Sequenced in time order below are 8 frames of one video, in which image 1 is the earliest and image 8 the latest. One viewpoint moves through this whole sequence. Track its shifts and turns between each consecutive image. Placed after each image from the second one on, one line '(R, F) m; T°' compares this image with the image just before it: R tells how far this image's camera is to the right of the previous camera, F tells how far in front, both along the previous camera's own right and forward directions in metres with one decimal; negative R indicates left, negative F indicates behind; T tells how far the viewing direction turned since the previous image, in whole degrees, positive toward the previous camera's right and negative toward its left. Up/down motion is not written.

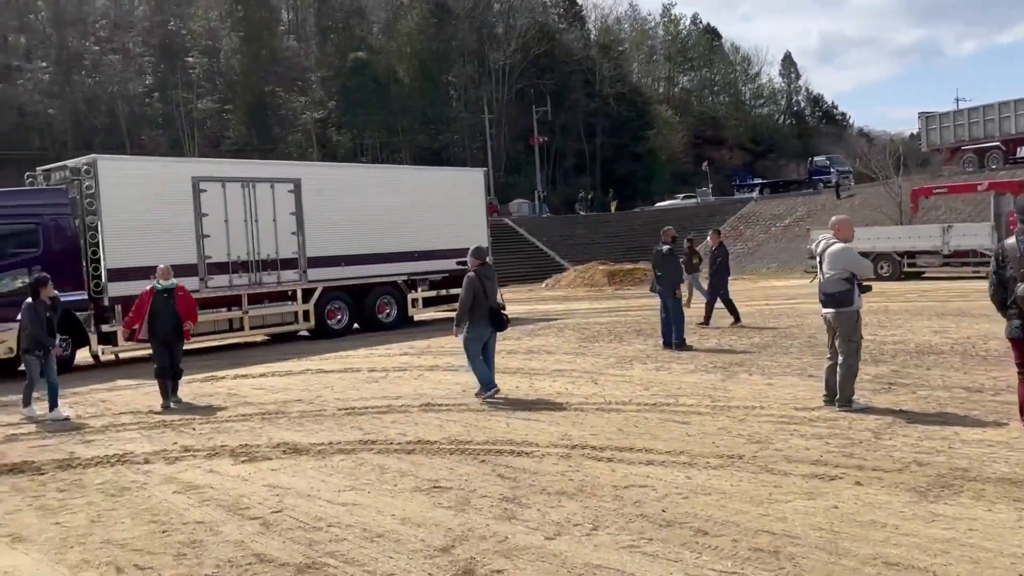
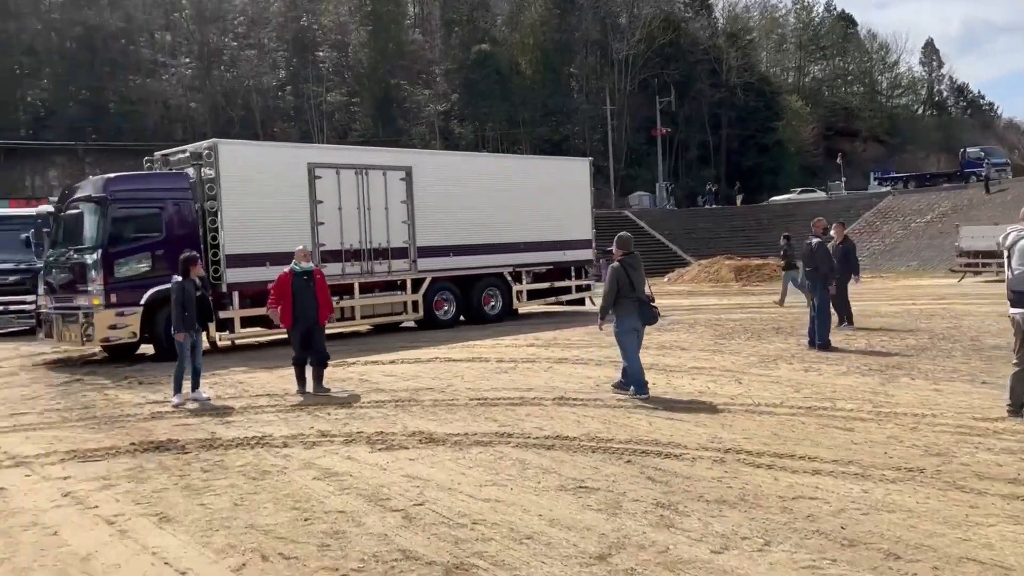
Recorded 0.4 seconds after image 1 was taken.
(-0.3, +0.4) m; -7°
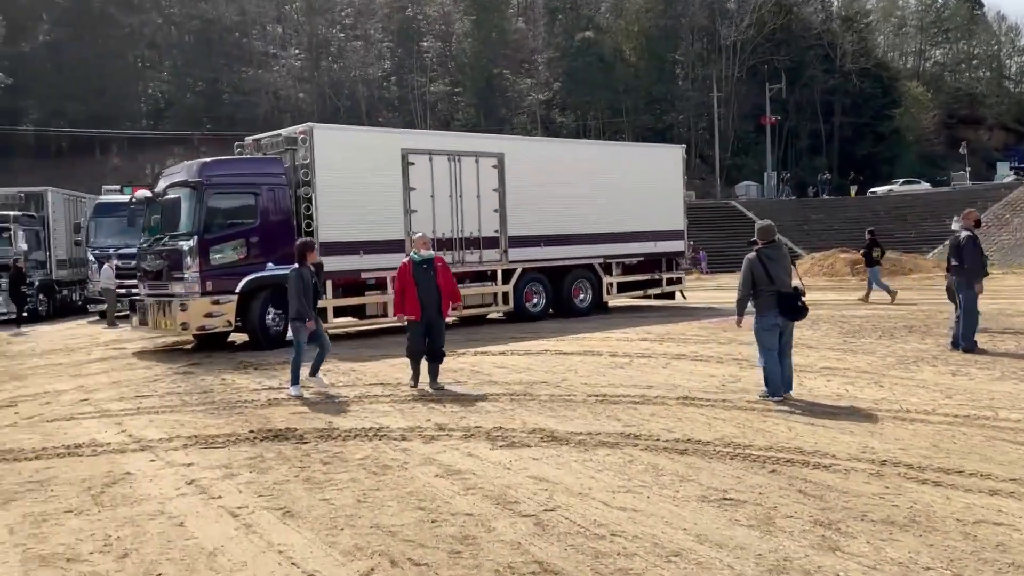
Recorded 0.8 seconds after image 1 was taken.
(-0.3, +0.4) m; -6°
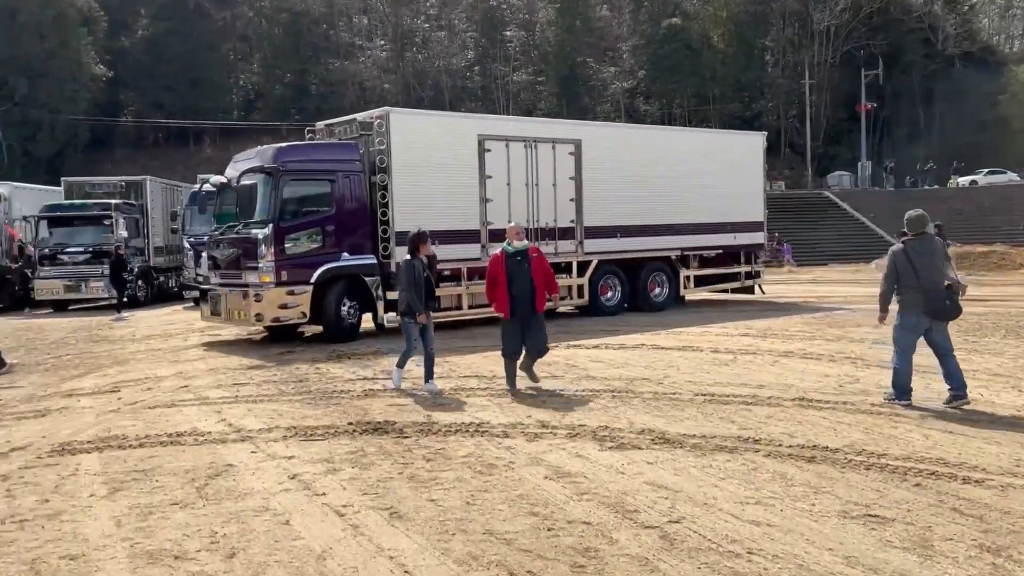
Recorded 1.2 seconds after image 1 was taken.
(-0.3, +0.4) m; -5°
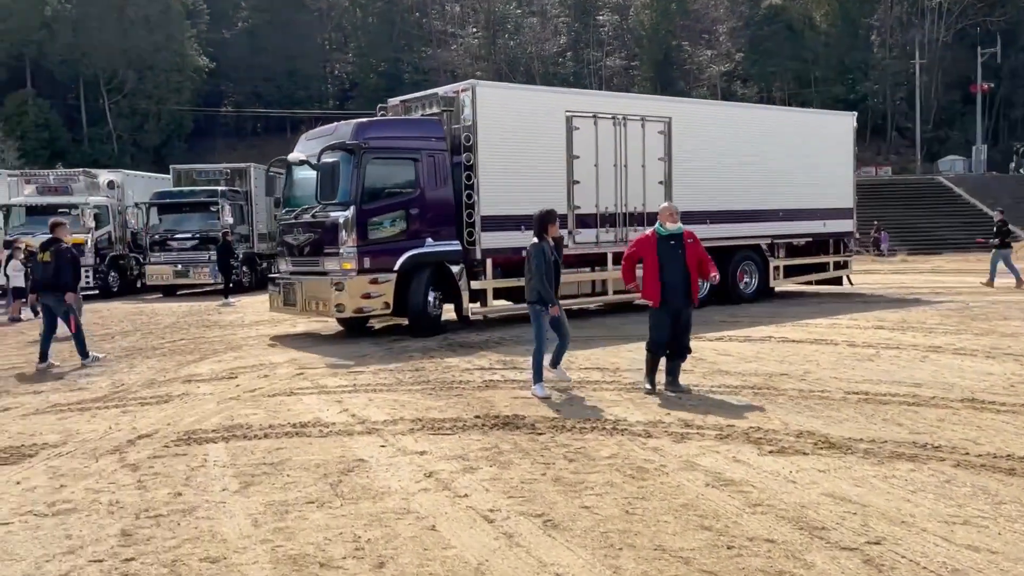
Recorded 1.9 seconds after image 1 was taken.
(-0.5, +0.5) m; -6°
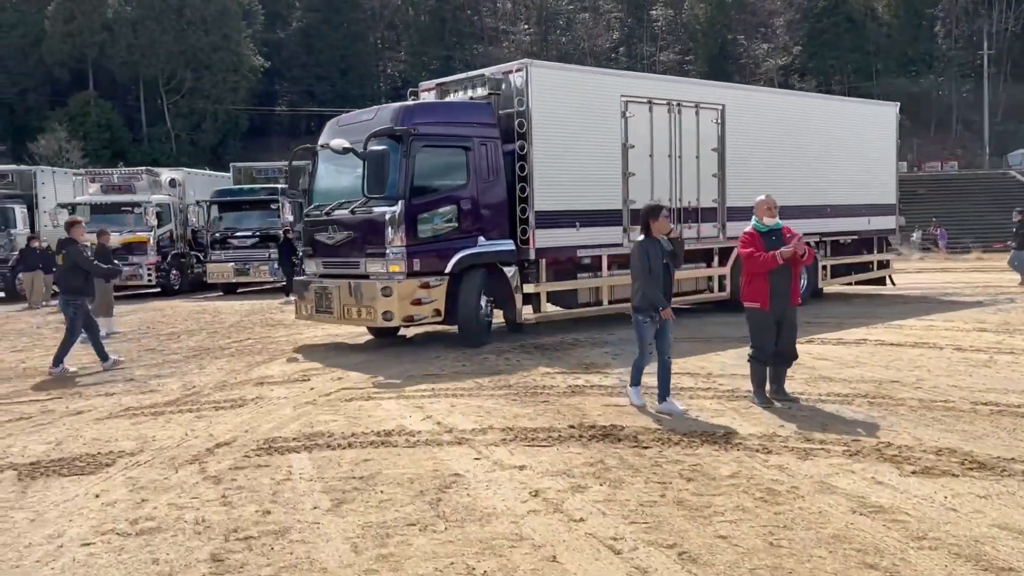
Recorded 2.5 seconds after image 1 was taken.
(-0.4, +0.5) m; -3°
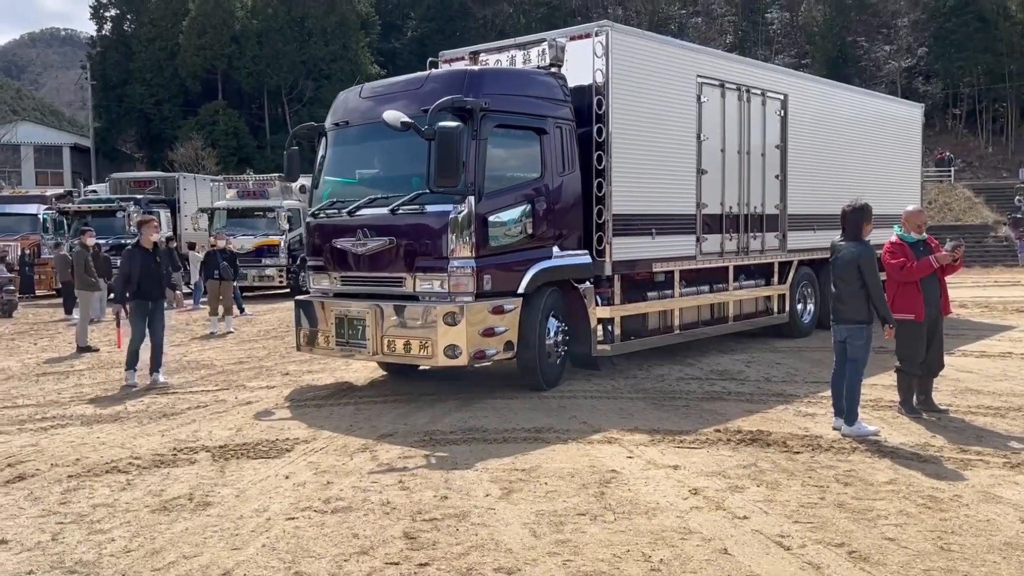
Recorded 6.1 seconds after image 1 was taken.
(-0.4, -0.3) m; -7°
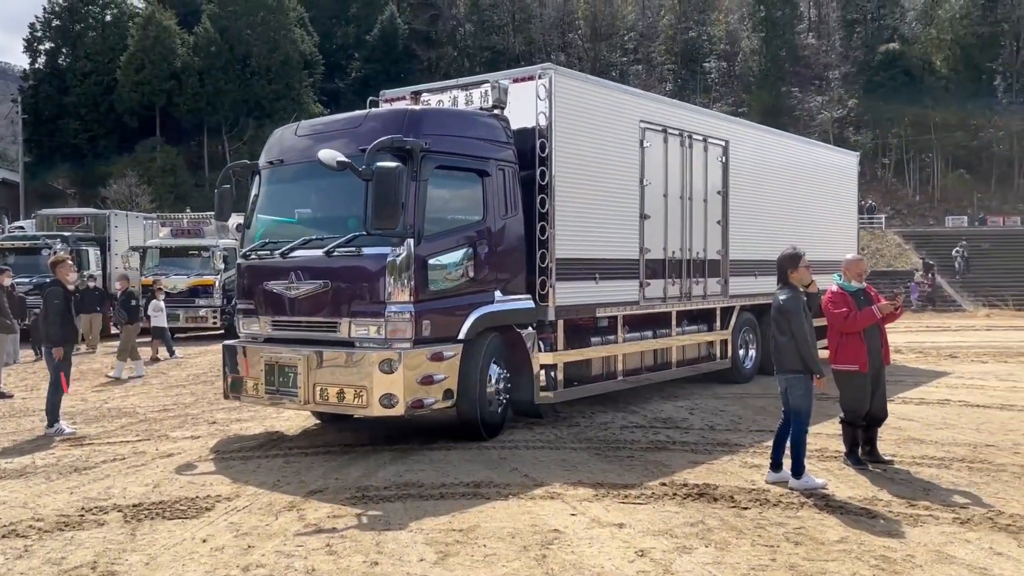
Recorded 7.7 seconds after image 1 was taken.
(0.0, +0.3) m; +4°
